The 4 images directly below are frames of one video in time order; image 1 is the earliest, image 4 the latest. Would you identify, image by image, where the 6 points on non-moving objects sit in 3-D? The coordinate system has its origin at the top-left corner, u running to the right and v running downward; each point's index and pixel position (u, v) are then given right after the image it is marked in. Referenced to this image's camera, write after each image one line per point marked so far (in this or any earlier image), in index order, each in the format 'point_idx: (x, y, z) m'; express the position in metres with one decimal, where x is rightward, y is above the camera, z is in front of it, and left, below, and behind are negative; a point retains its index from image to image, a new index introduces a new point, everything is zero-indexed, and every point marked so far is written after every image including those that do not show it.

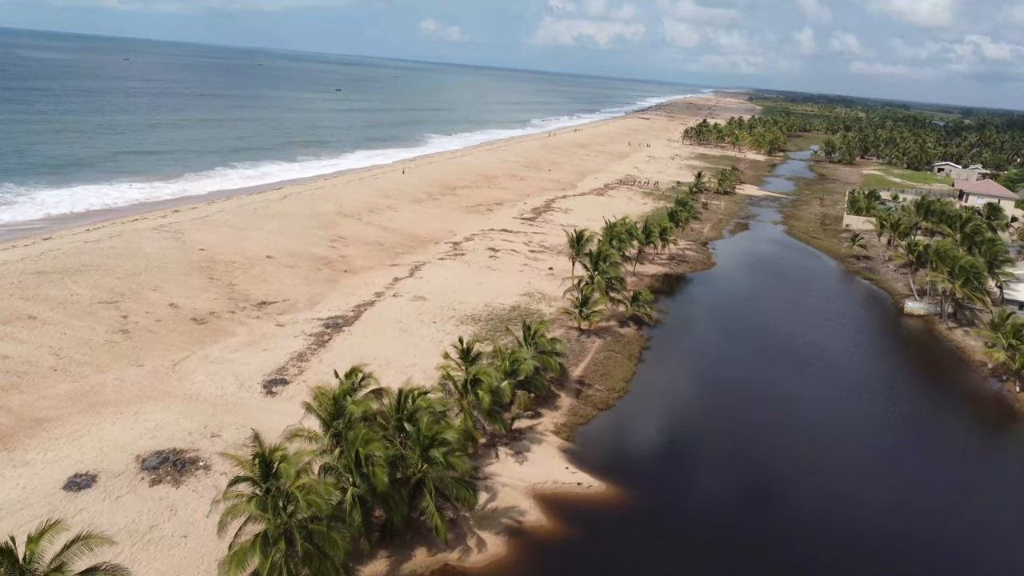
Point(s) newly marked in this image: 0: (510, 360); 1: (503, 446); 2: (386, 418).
0: (-0.1, -2.3, +19.6) m
1: (-0.3, -4.8, +18.6) m
2: (-3.0, -3.1, +15.0) m
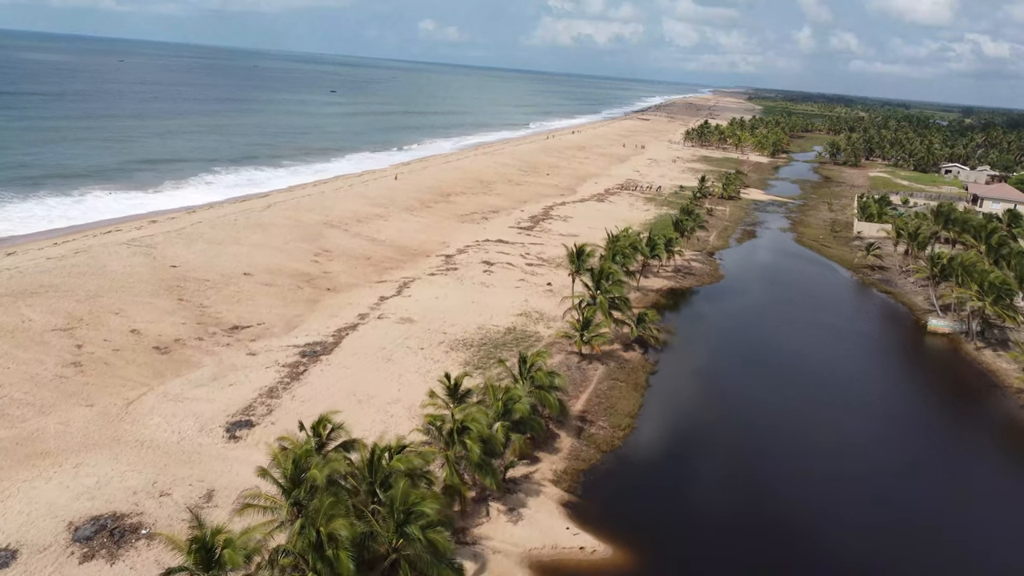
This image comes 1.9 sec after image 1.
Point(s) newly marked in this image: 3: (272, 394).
0: (-0.3, -3.2, +17.4) m
1: (-0.5, -5.7, +16.4) m
2: (-3.2, -4.0, +12.8) m
3: (-7.7, -3.4, +19.6) m
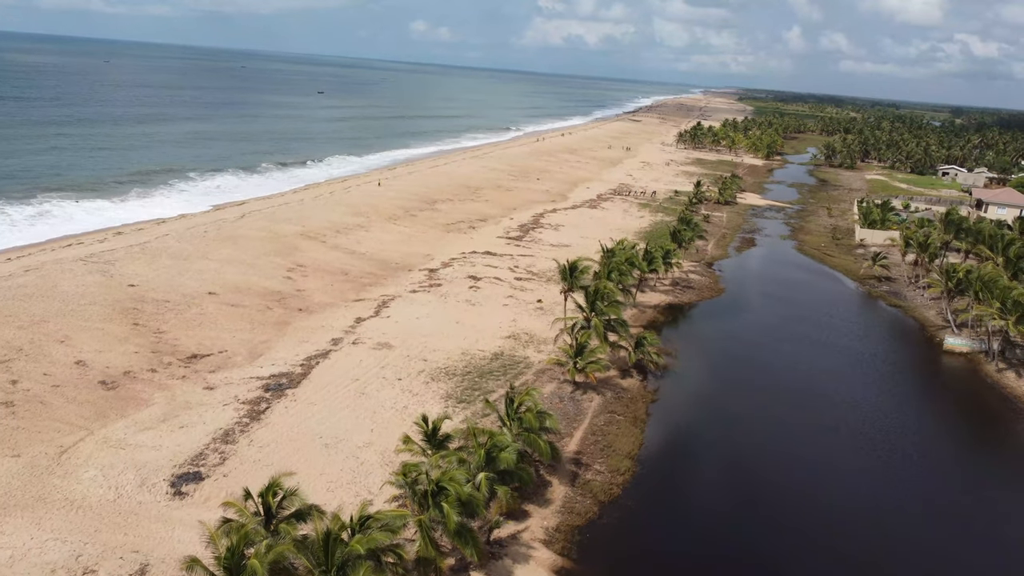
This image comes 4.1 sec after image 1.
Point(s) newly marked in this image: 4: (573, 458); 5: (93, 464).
0: (-0.6, -4.0, +15.3) m
1: (-0.8, -6.5, +14.3) m
2: (-3.5, -4.9, +10.7) m
3: (-8.1, -4.3, +17.5) m
4: (+1.9, -5.2, +19.0) m
5: (-11.0, -4.6, +16.1) m
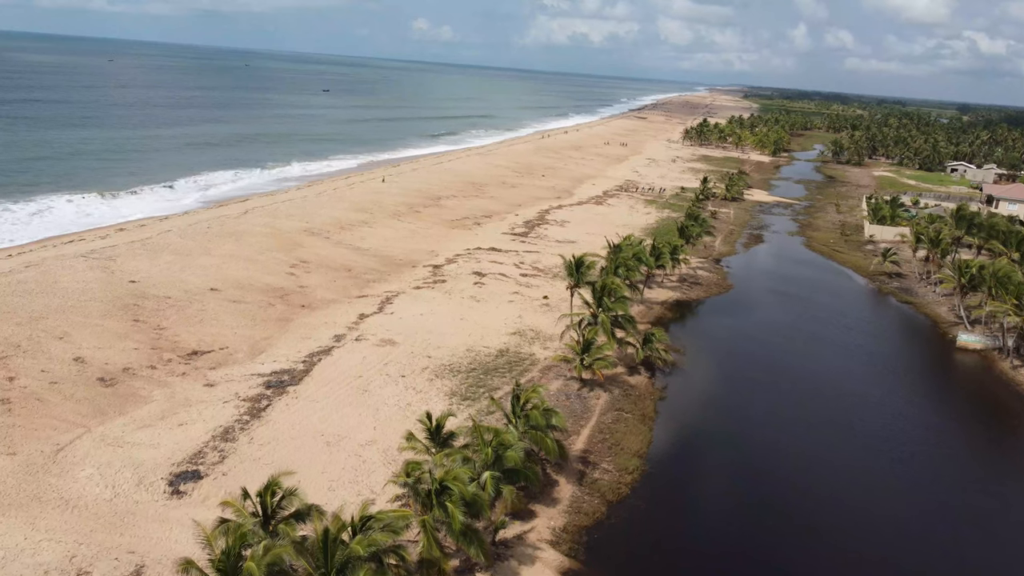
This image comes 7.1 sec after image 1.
0: (-0.5, -3.8, +14.9) m
1: (-0.7, -6.3, +13.9) m
2: (-3.4, -4.7, +10.3) m
3: (-7.9, -4.1, +17.1) m
4: (+2.0, -5.0, +18.5) m
5: (-10.8, -4.5, +15.8) m
